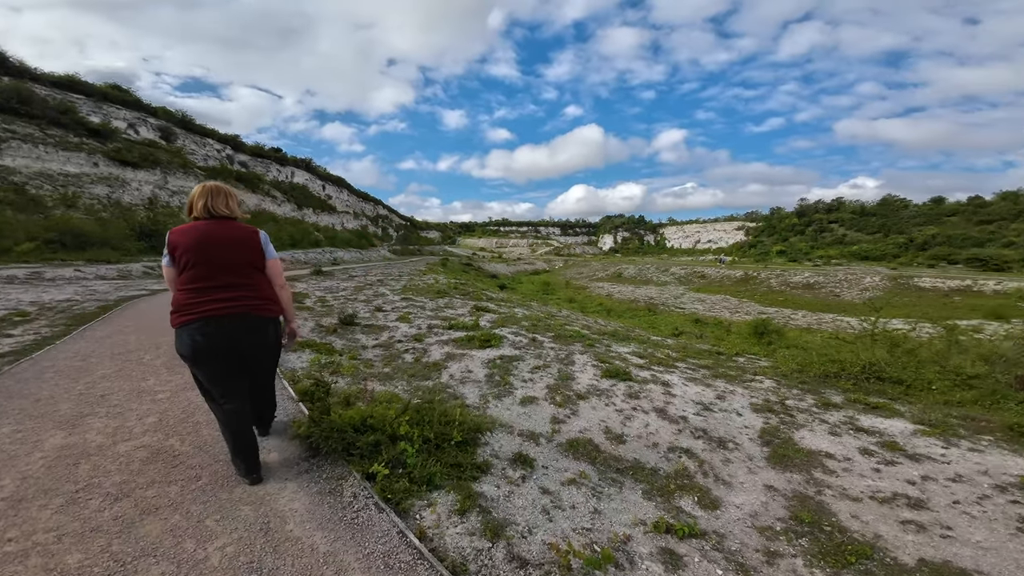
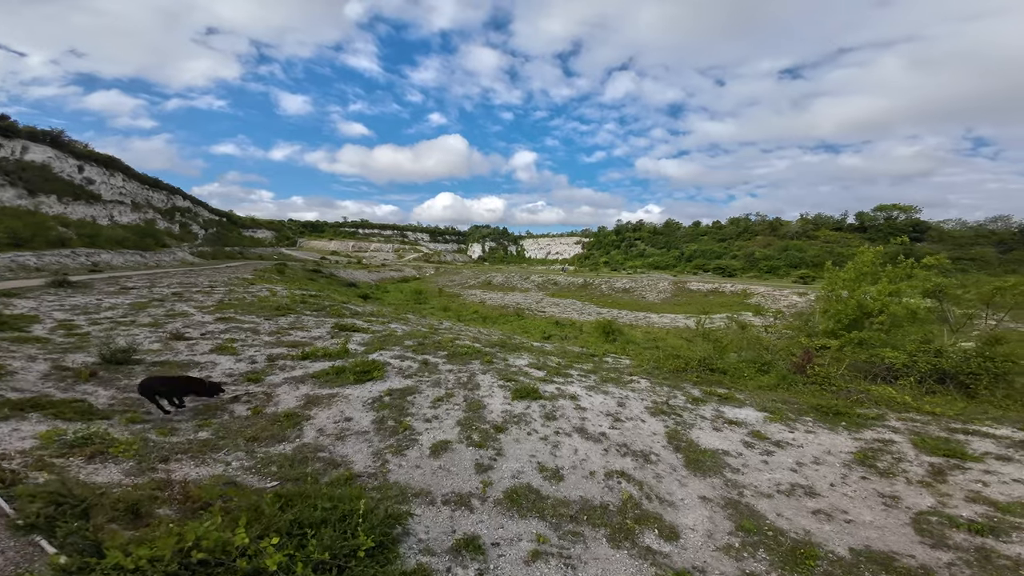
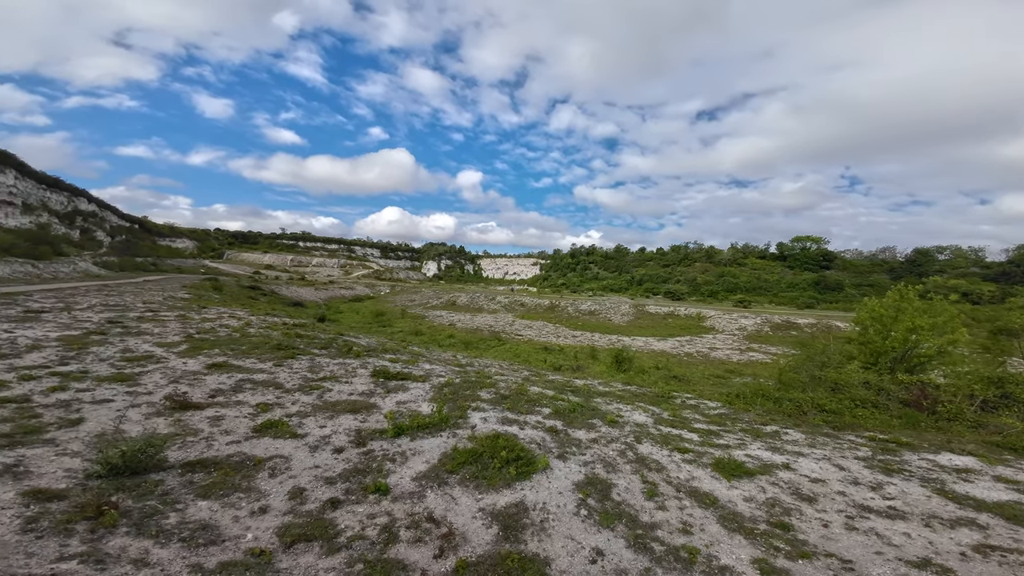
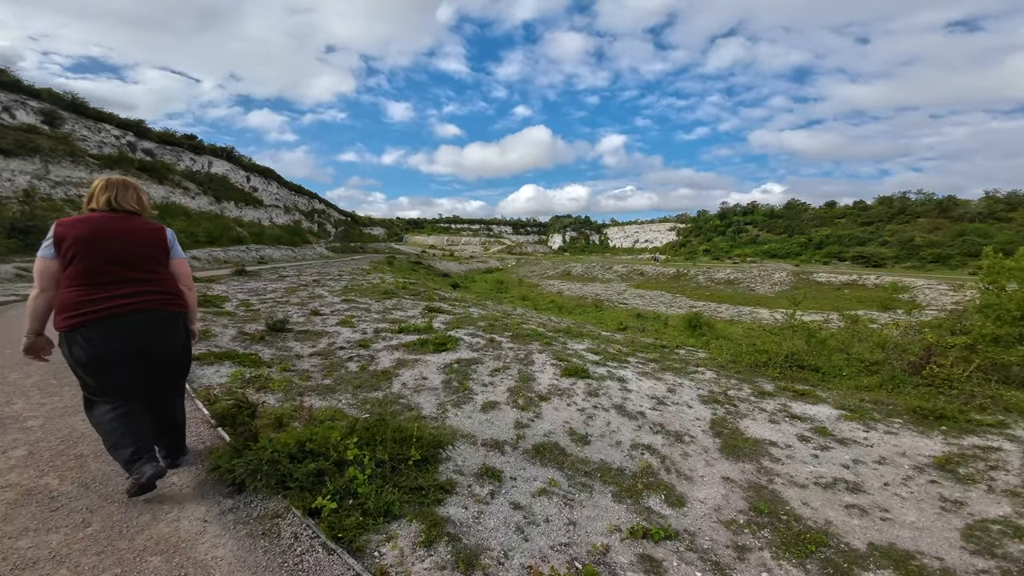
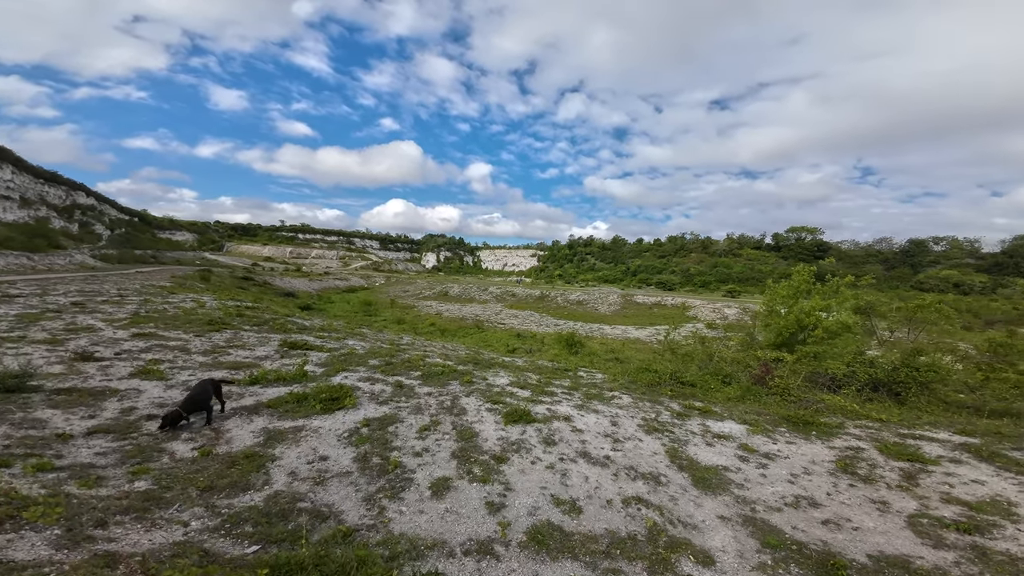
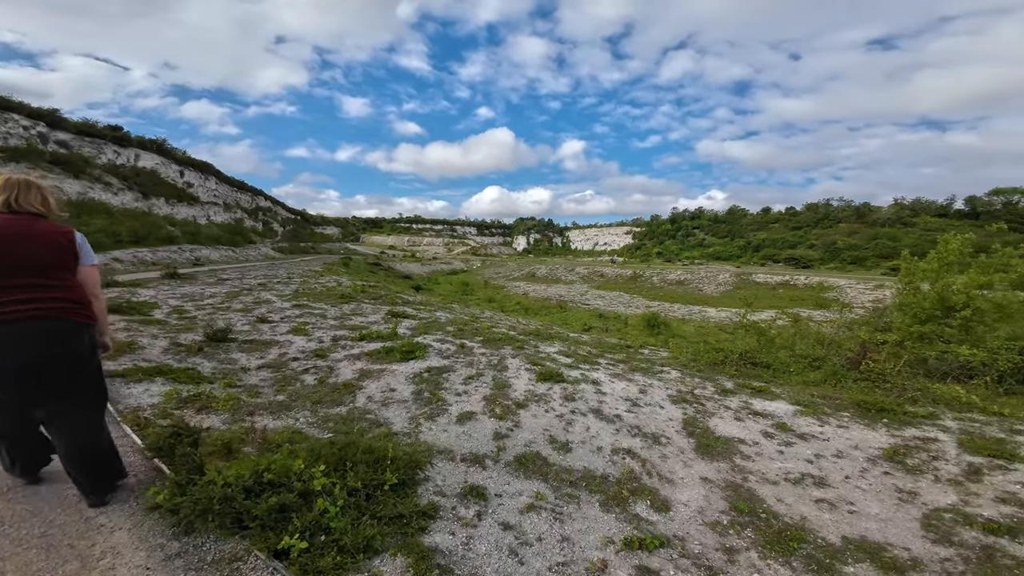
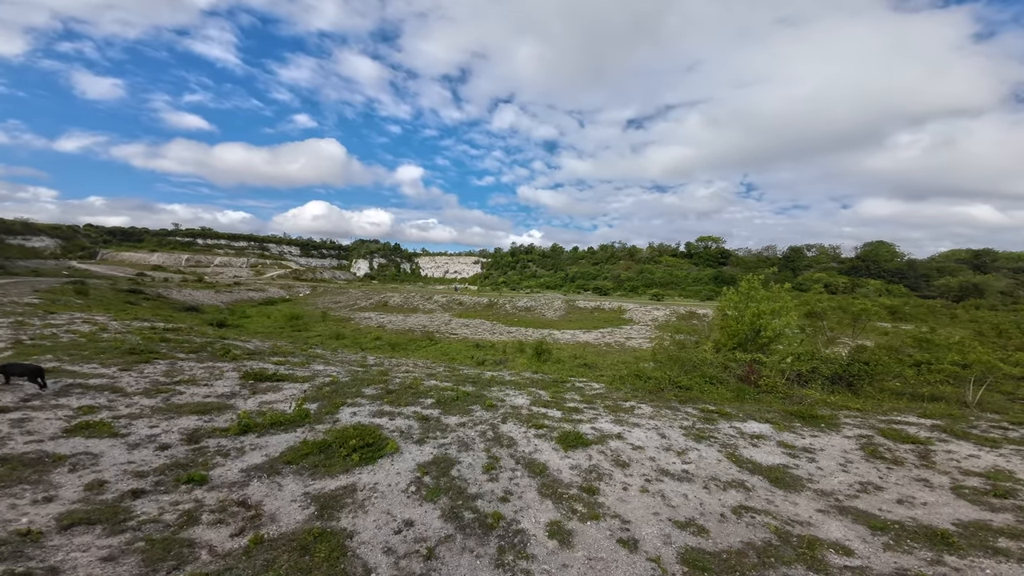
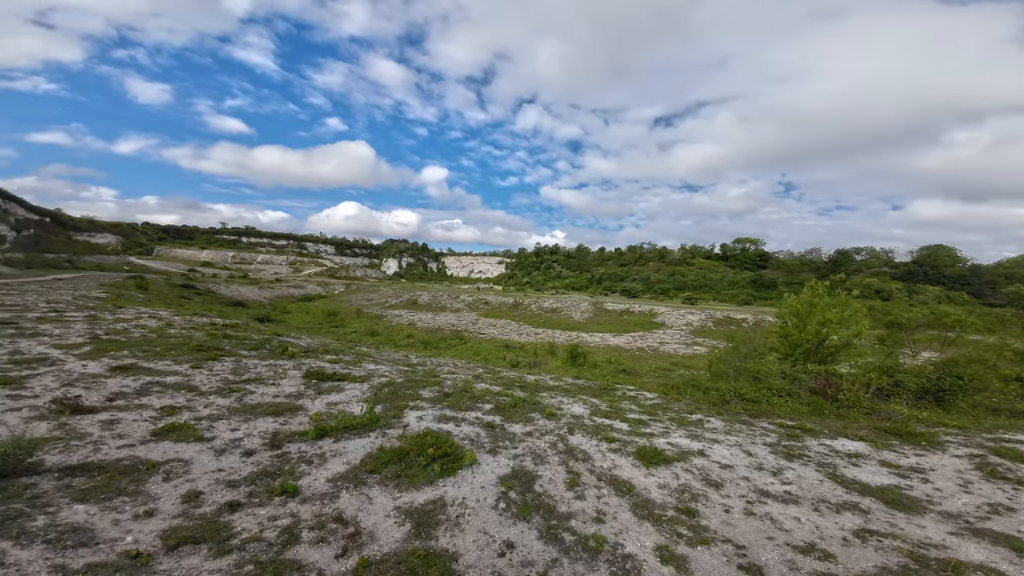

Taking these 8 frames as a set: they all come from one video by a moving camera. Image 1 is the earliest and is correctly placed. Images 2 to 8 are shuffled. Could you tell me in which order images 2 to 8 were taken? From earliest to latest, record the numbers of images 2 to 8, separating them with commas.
4, 6, 2, 5, 7, 8, 3
